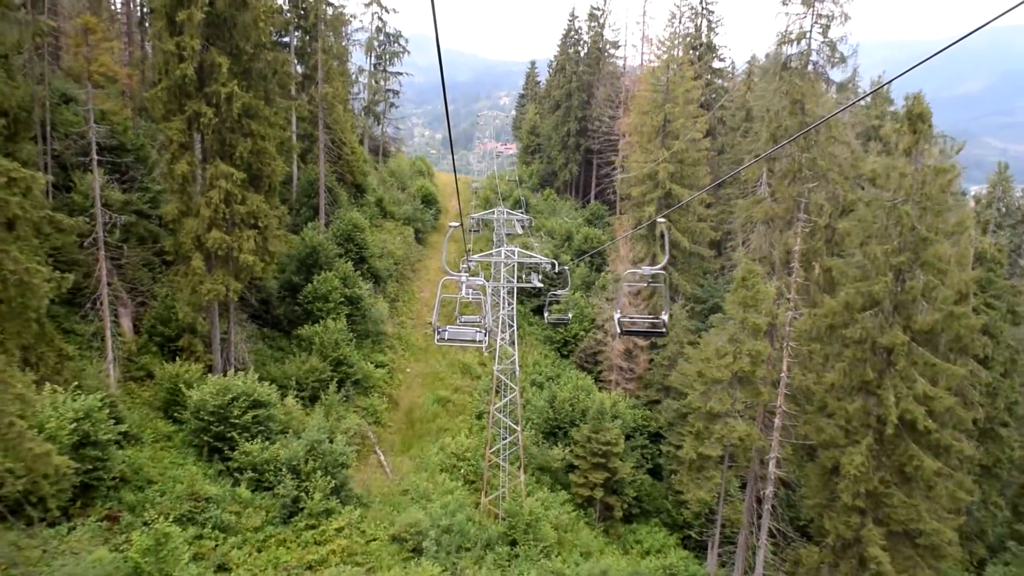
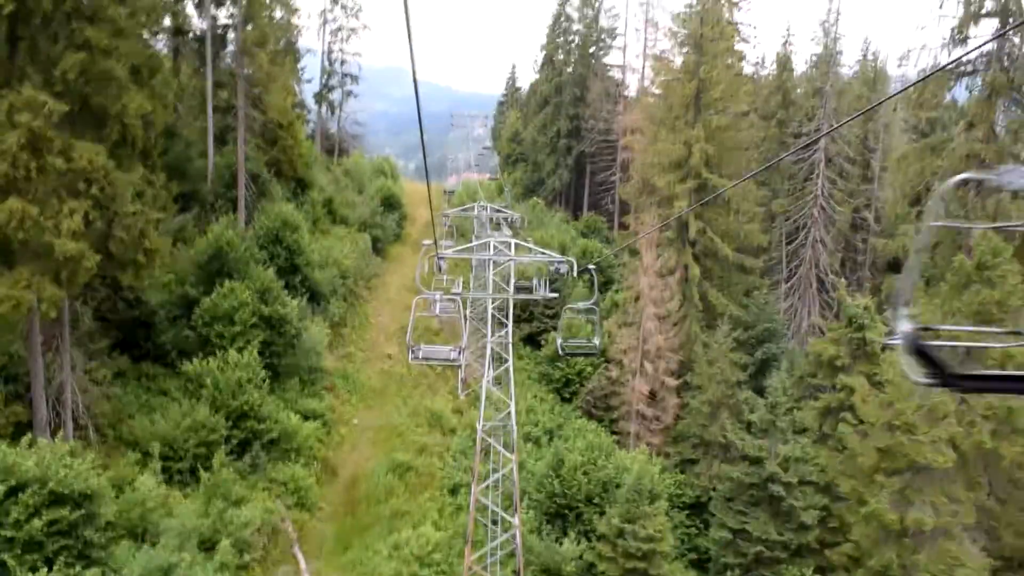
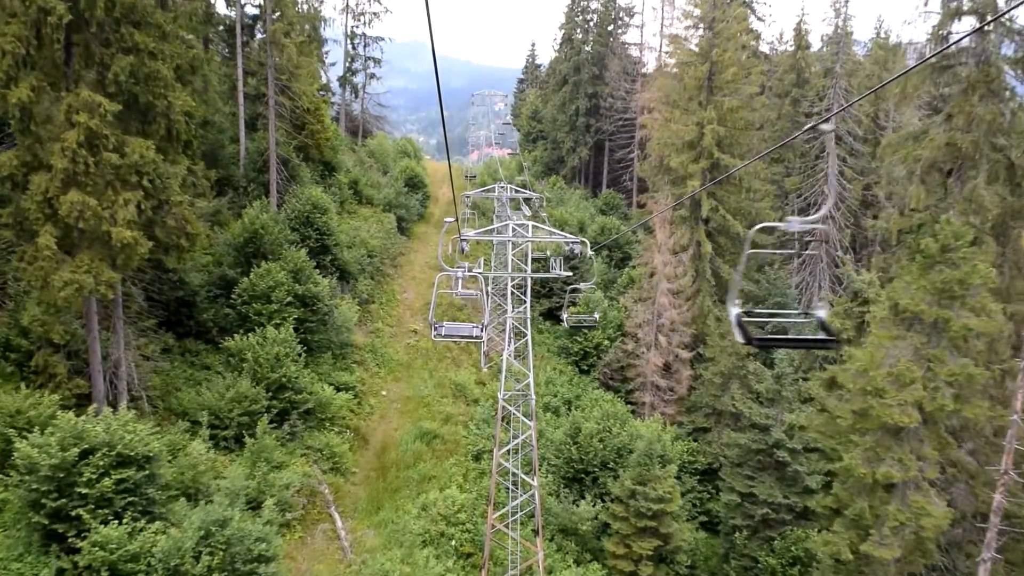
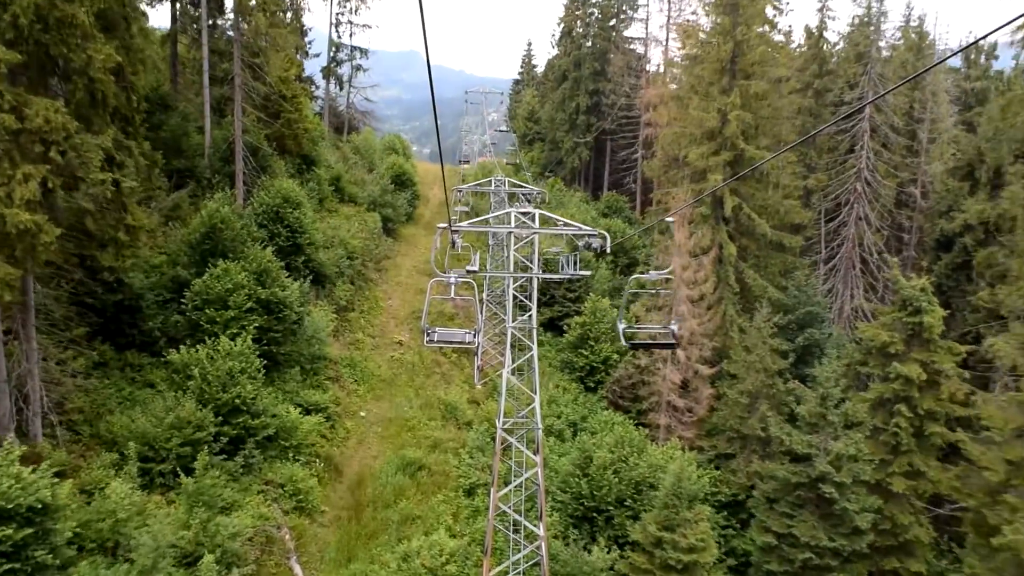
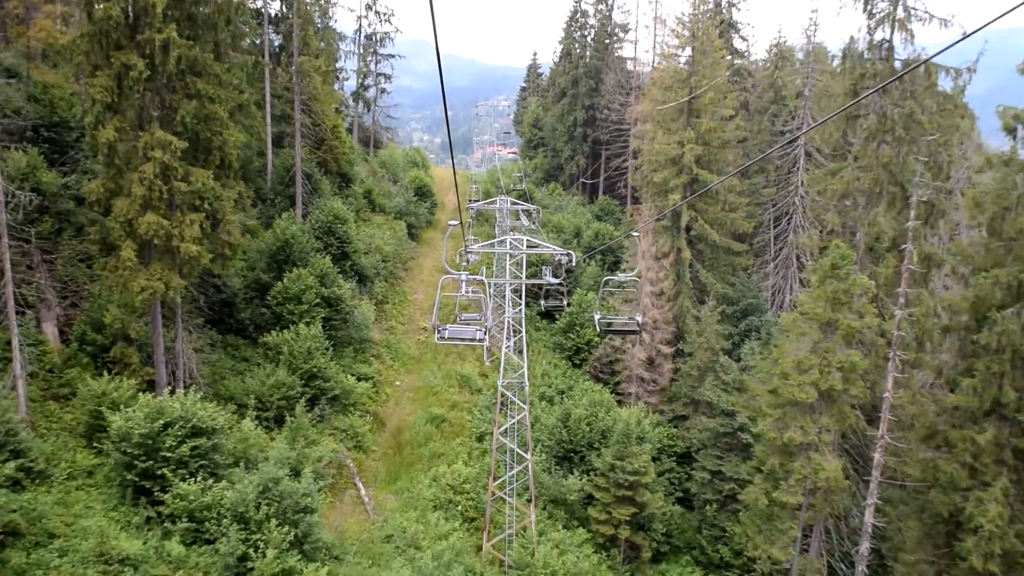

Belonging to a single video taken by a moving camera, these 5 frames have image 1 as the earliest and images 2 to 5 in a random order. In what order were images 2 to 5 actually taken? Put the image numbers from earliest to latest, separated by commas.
5, 3, 2, 4
